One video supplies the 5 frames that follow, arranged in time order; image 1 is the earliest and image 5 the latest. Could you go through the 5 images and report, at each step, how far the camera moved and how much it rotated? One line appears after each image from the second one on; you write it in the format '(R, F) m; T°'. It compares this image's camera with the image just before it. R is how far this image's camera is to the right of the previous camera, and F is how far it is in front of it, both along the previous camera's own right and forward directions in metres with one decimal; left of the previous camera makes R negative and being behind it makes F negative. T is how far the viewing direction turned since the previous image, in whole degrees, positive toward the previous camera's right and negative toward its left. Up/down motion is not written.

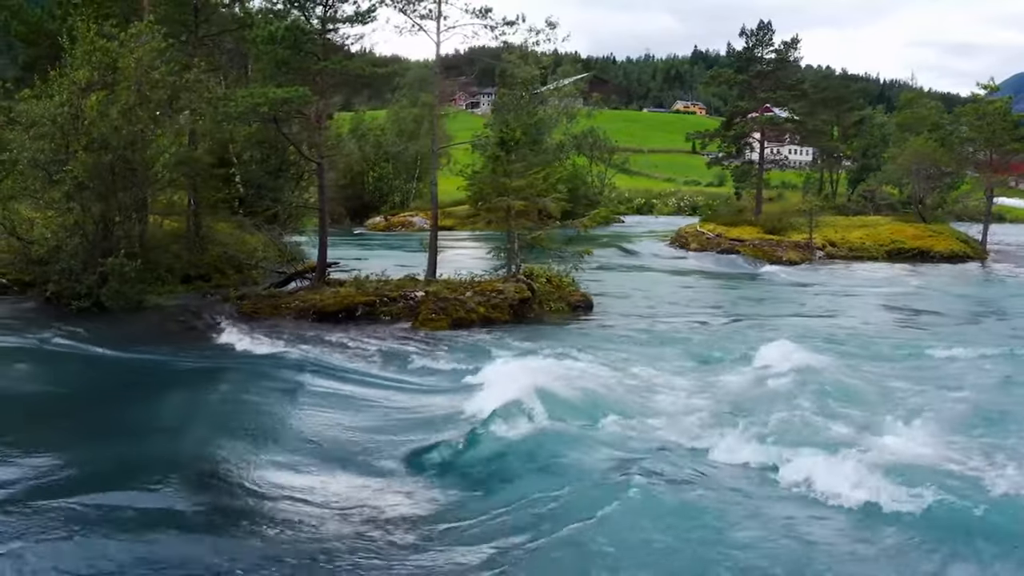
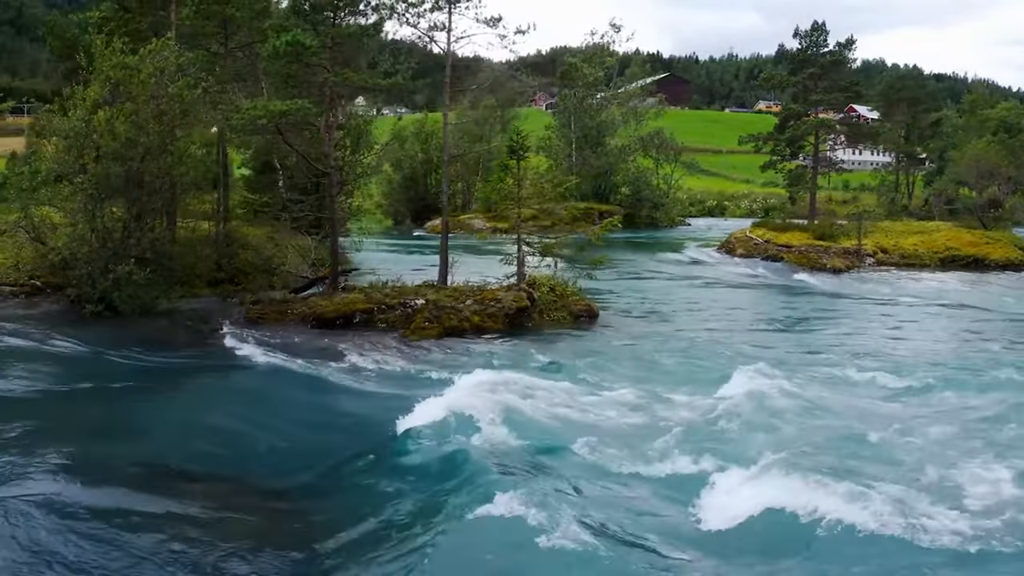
(+1.4, 0.0) m; -4°
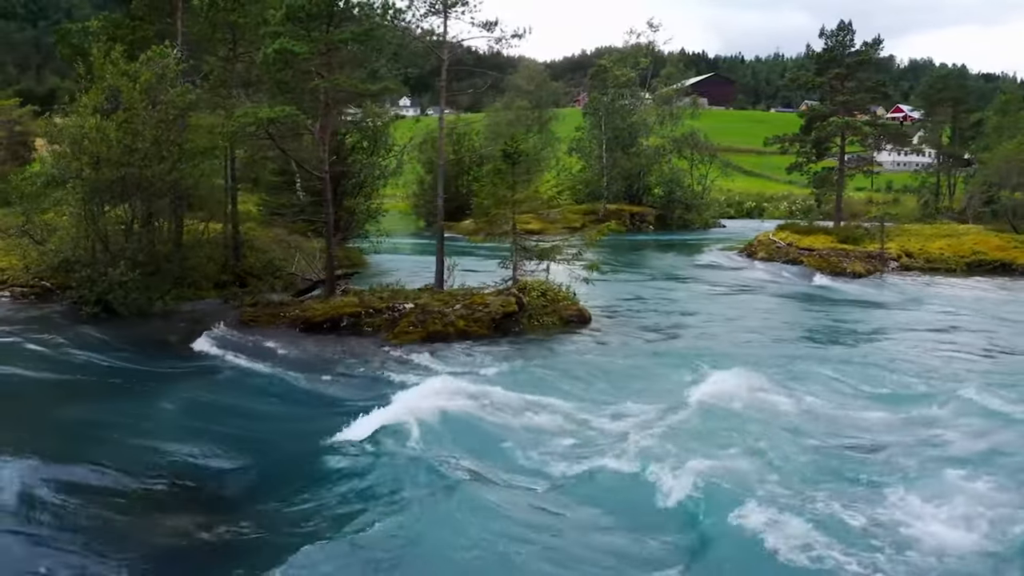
(+1.0, 0.0) m; -2°
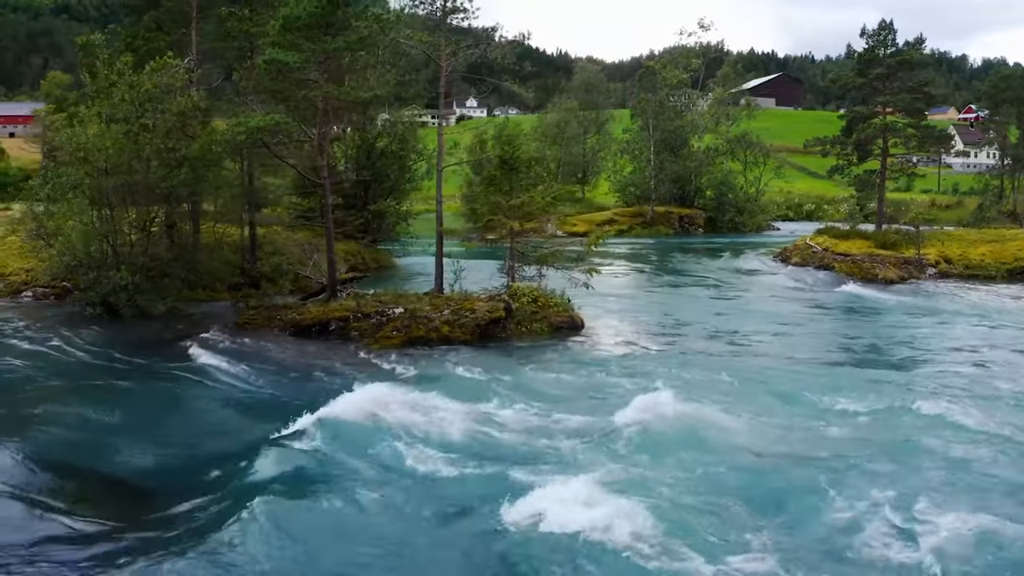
(+1.4, -0.1) m; -3°
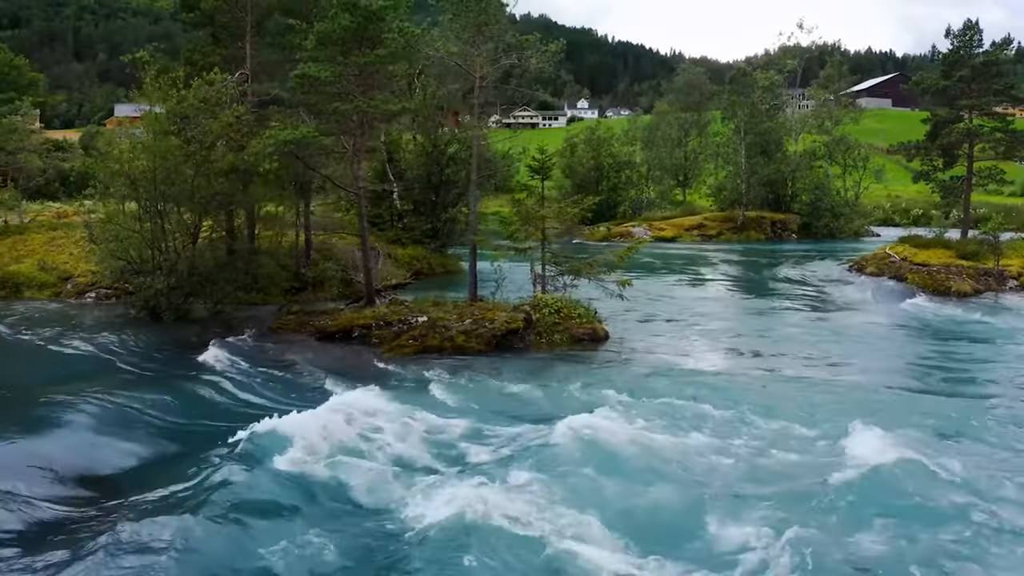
(+1.5, 0.0) m; -6°
